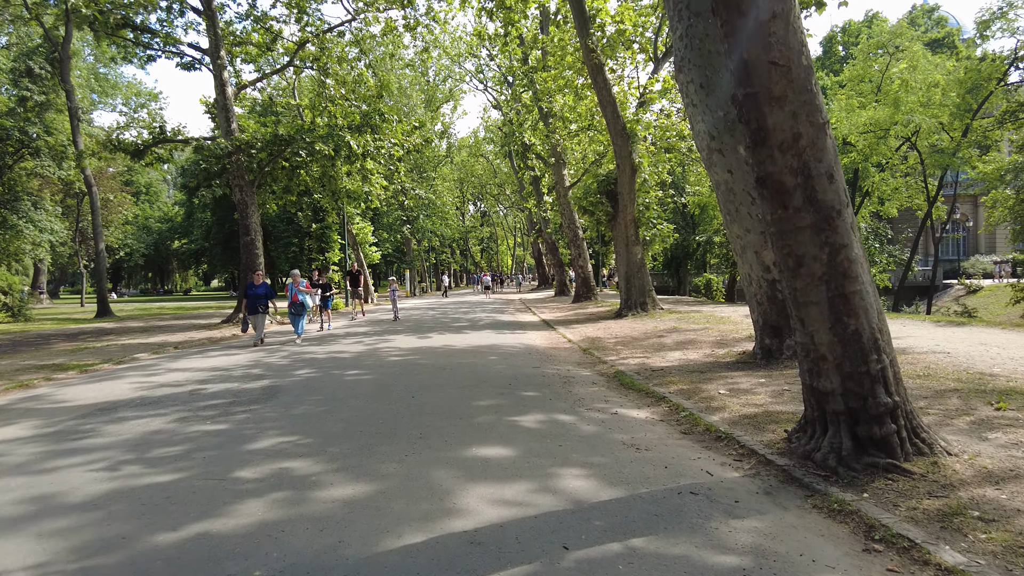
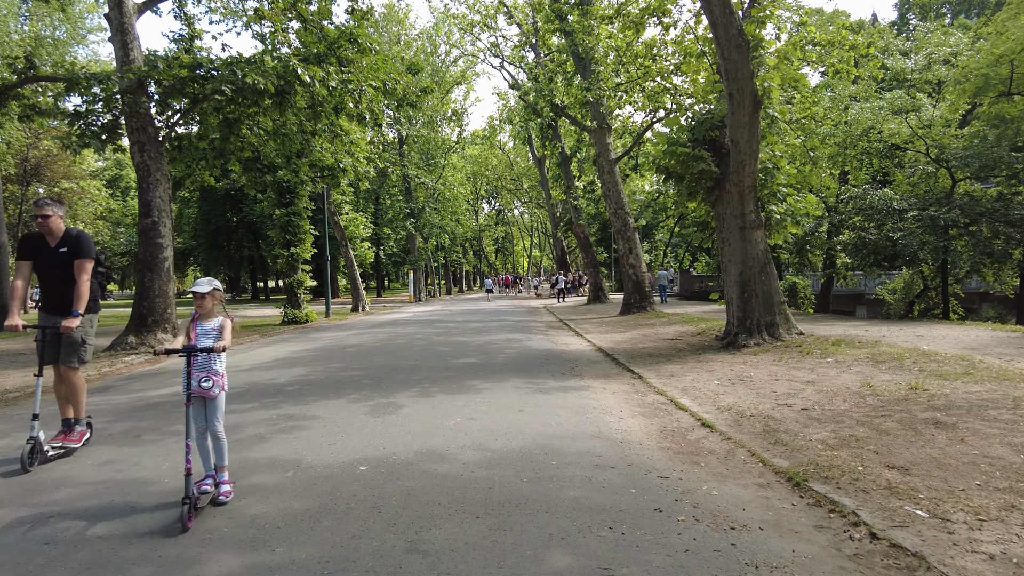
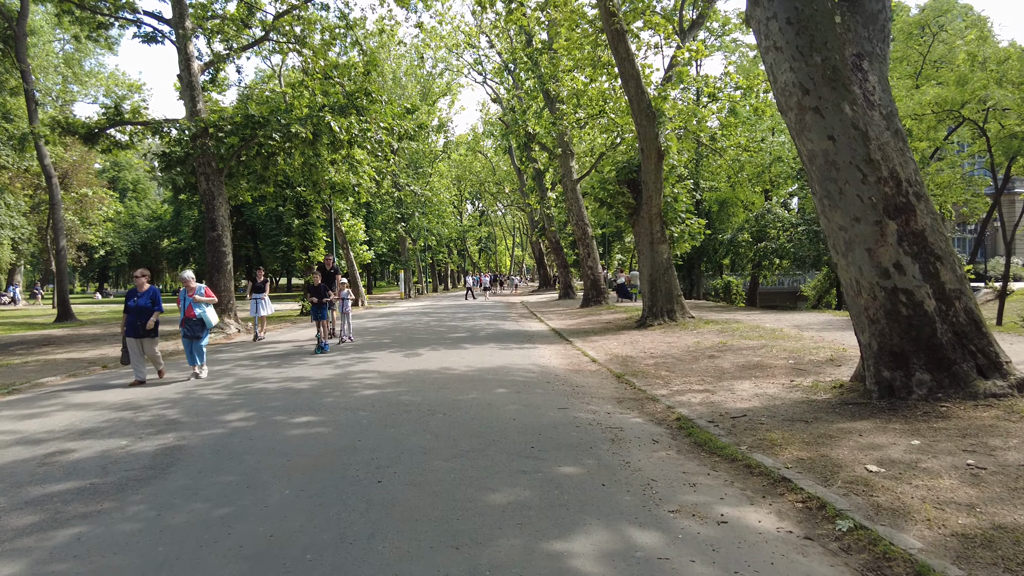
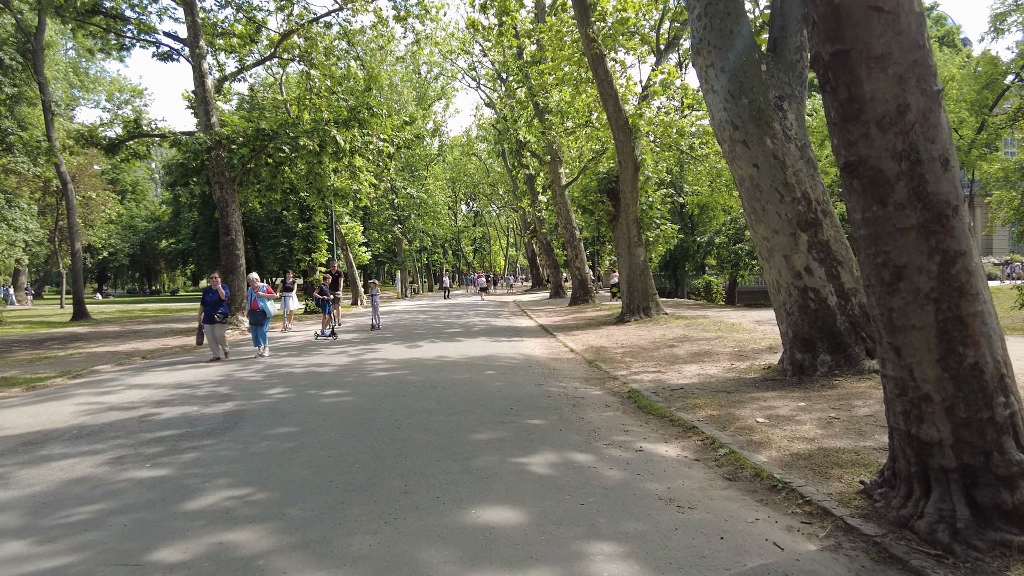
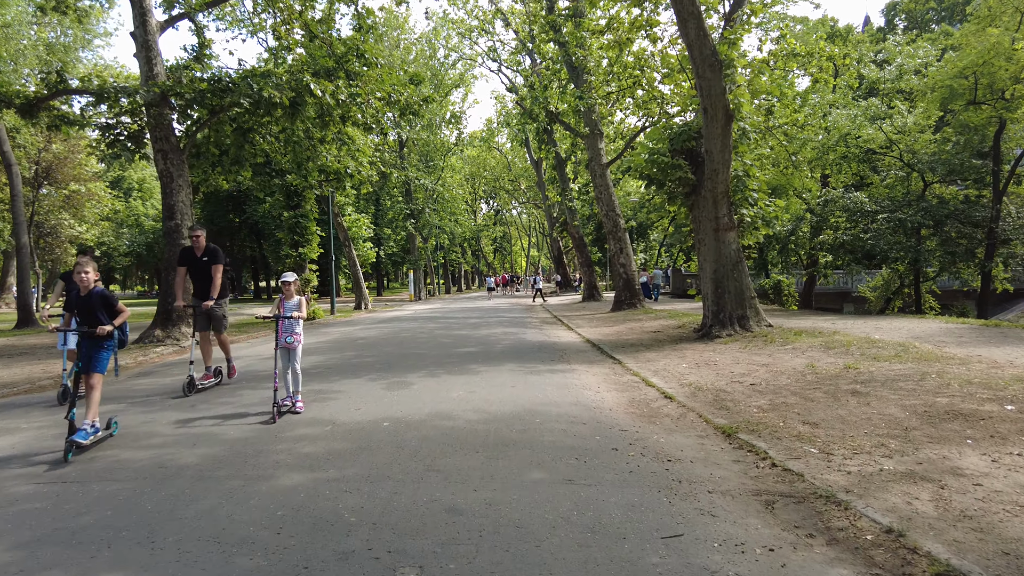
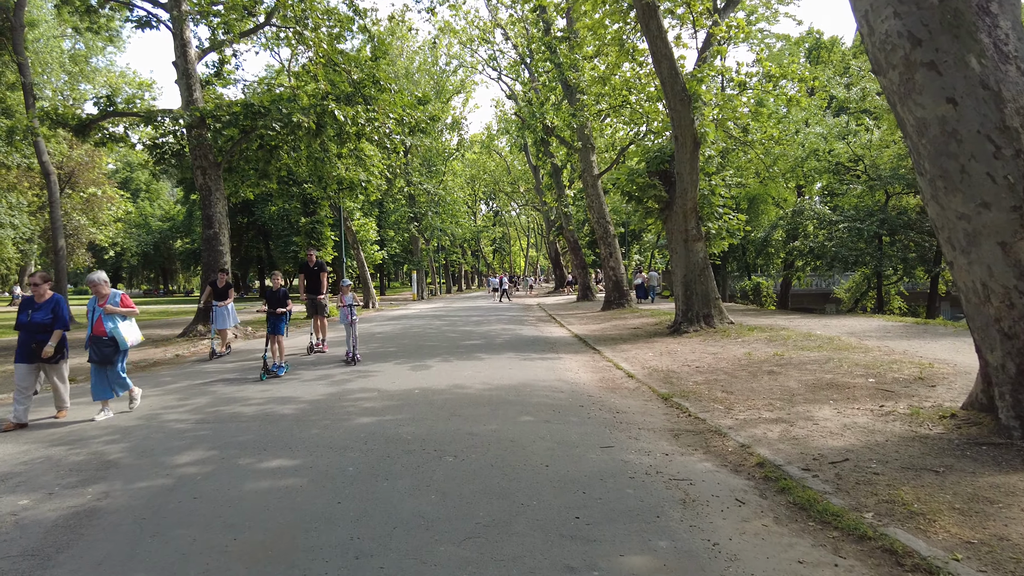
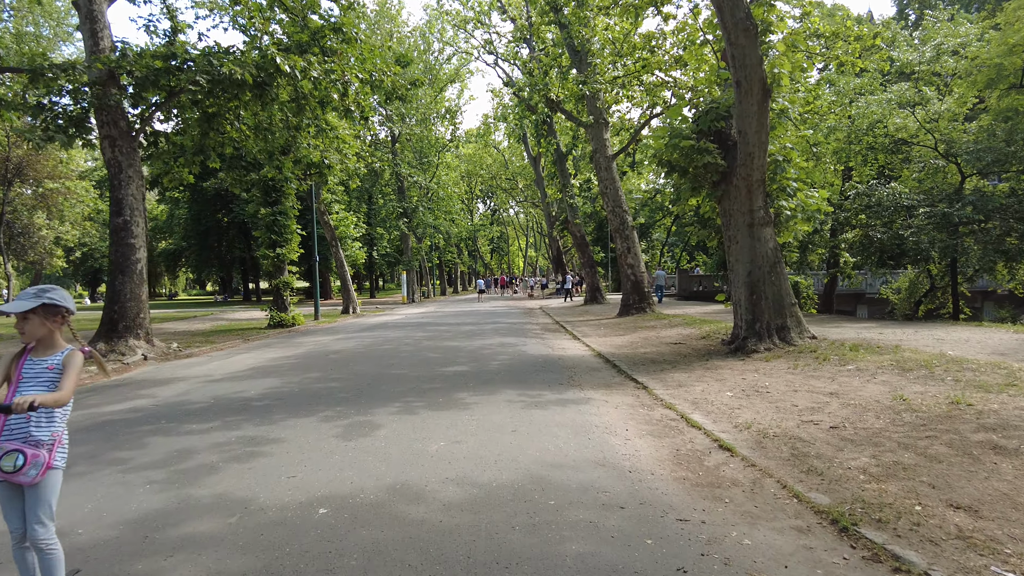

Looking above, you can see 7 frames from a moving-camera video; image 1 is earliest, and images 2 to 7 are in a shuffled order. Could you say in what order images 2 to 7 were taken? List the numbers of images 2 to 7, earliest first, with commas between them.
4, 3, 6, 5, 2, 7
